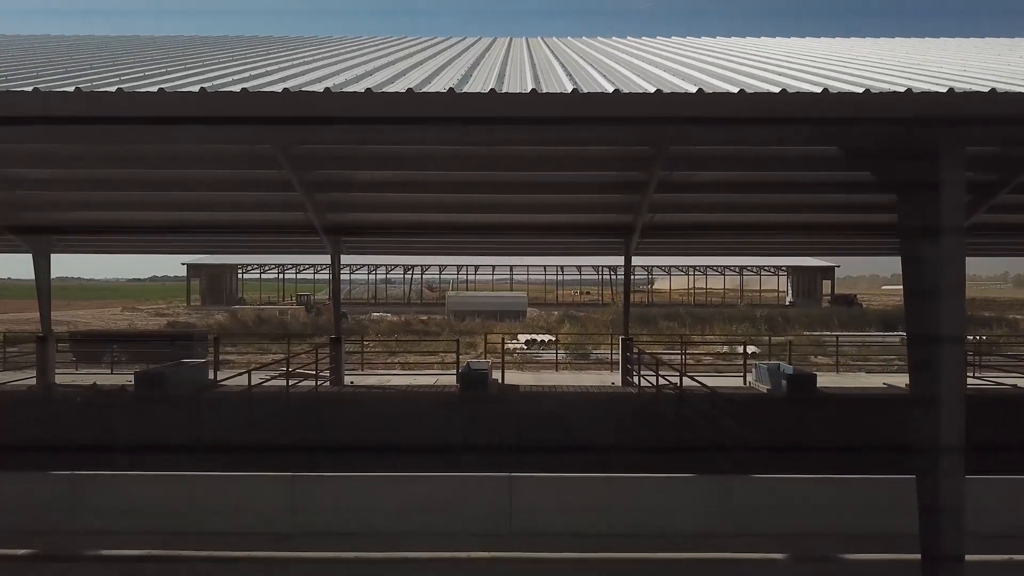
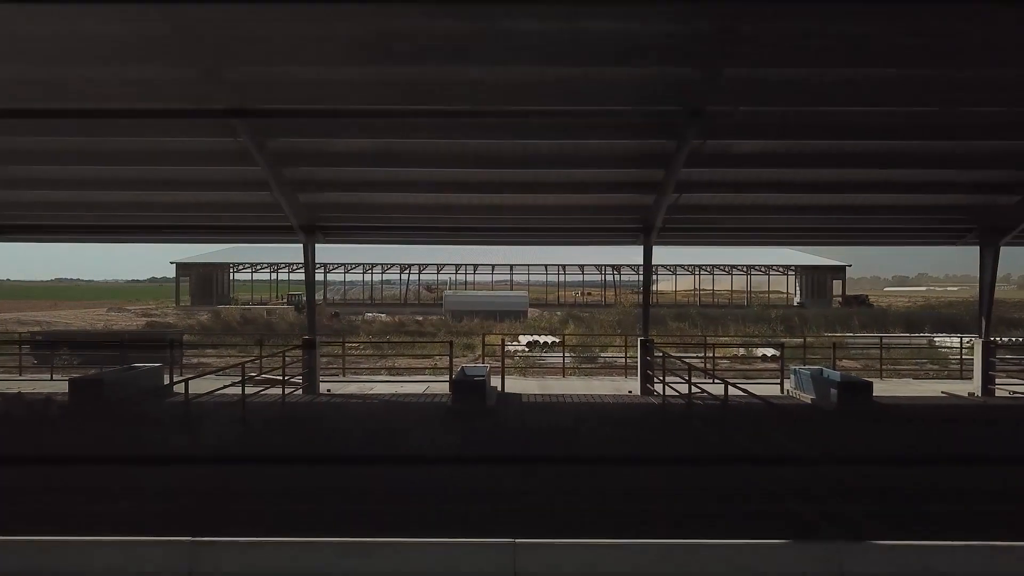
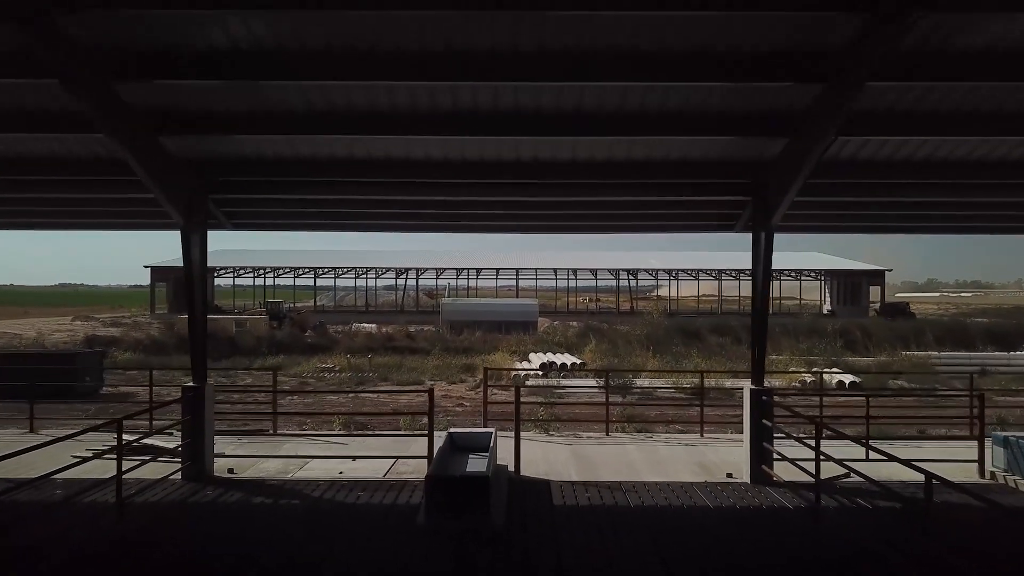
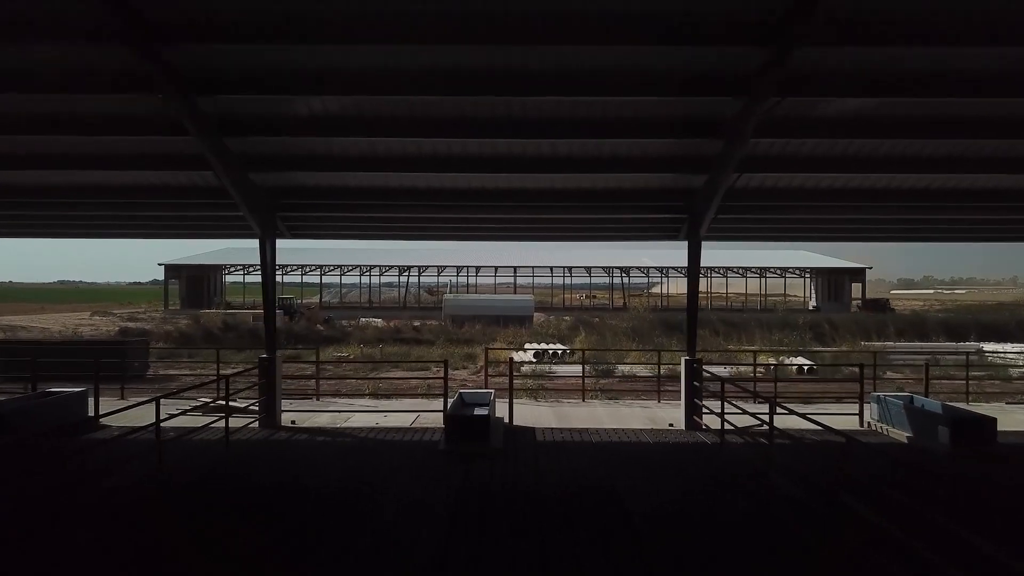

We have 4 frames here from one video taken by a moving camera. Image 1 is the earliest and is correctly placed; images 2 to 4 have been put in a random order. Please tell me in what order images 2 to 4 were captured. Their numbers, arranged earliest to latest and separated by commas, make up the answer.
2, 4, 3
